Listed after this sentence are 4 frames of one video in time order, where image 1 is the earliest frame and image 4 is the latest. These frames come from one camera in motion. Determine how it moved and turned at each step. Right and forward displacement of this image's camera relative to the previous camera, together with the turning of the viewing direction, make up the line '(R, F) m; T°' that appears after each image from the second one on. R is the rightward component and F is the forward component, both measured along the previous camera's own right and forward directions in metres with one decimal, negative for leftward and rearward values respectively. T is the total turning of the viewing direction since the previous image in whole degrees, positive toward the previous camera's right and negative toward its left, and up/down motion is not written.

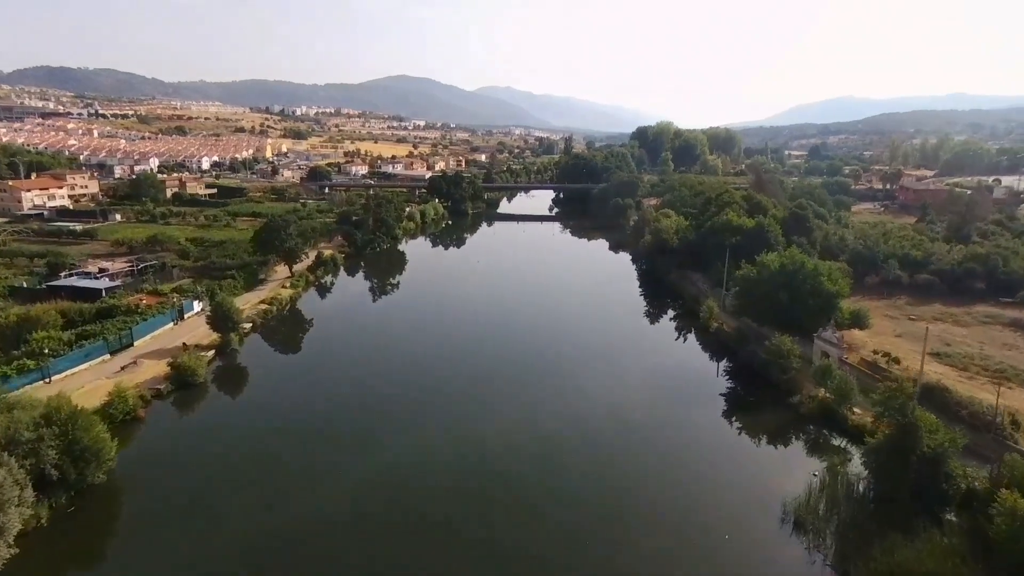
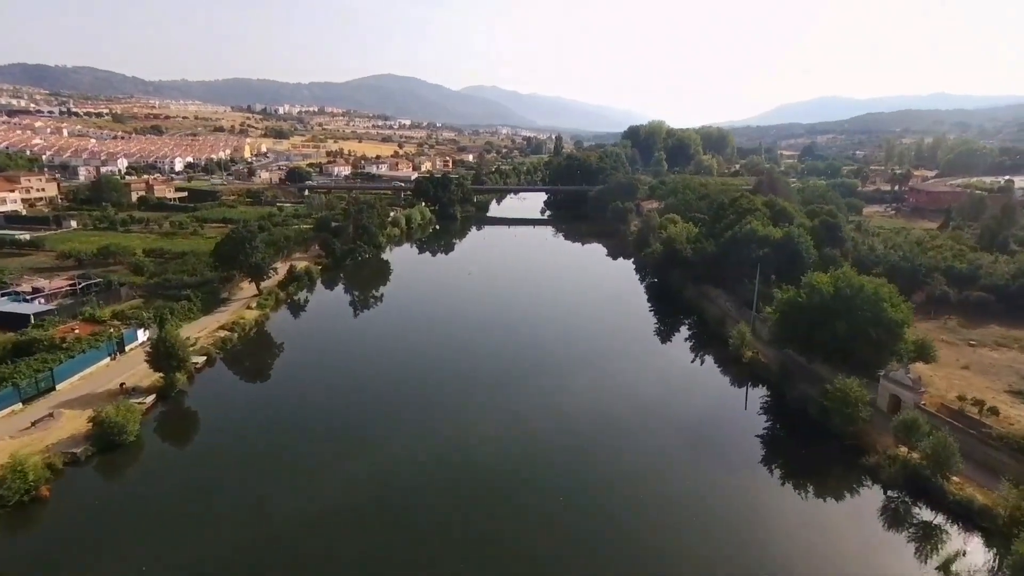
(-0.5, +3.3) m; +1°
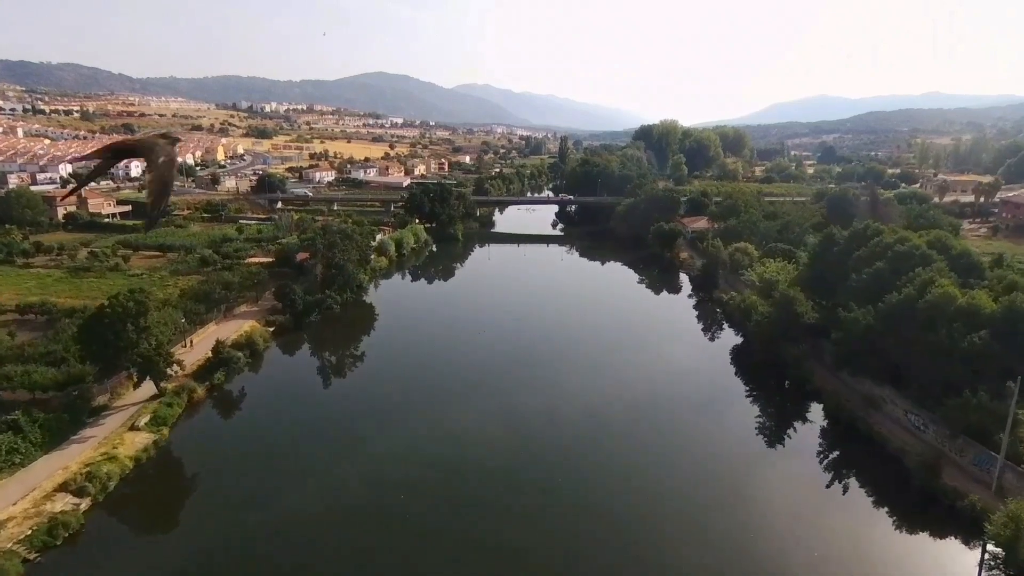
(-1.5, +9.4) m; +1°
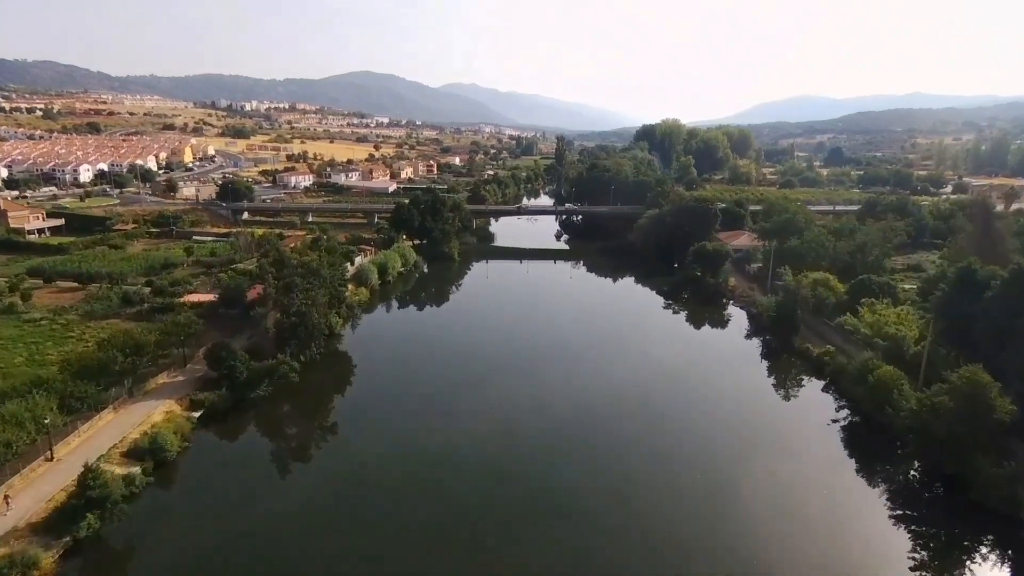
(-1.2, +6.7) m; +1°
